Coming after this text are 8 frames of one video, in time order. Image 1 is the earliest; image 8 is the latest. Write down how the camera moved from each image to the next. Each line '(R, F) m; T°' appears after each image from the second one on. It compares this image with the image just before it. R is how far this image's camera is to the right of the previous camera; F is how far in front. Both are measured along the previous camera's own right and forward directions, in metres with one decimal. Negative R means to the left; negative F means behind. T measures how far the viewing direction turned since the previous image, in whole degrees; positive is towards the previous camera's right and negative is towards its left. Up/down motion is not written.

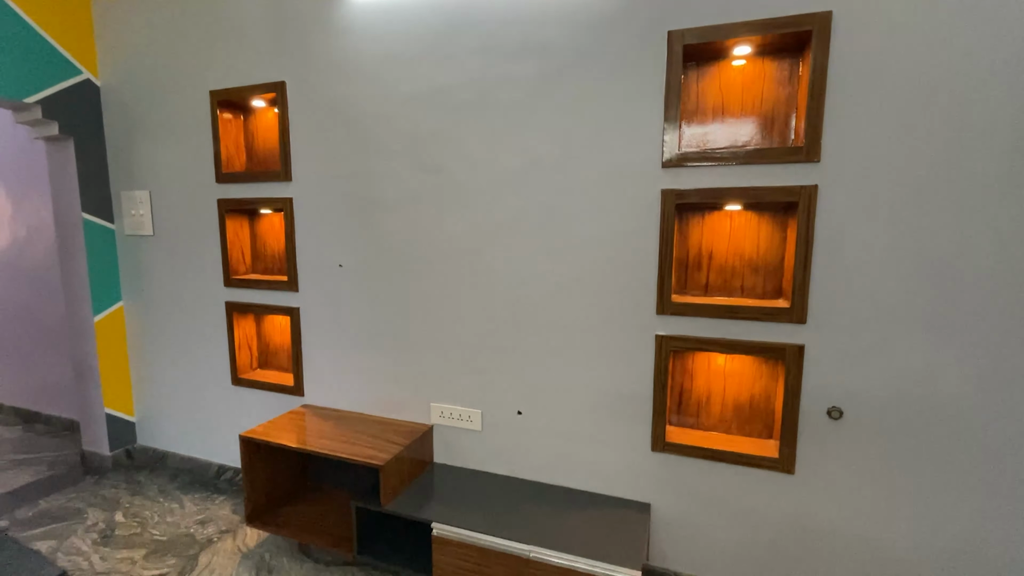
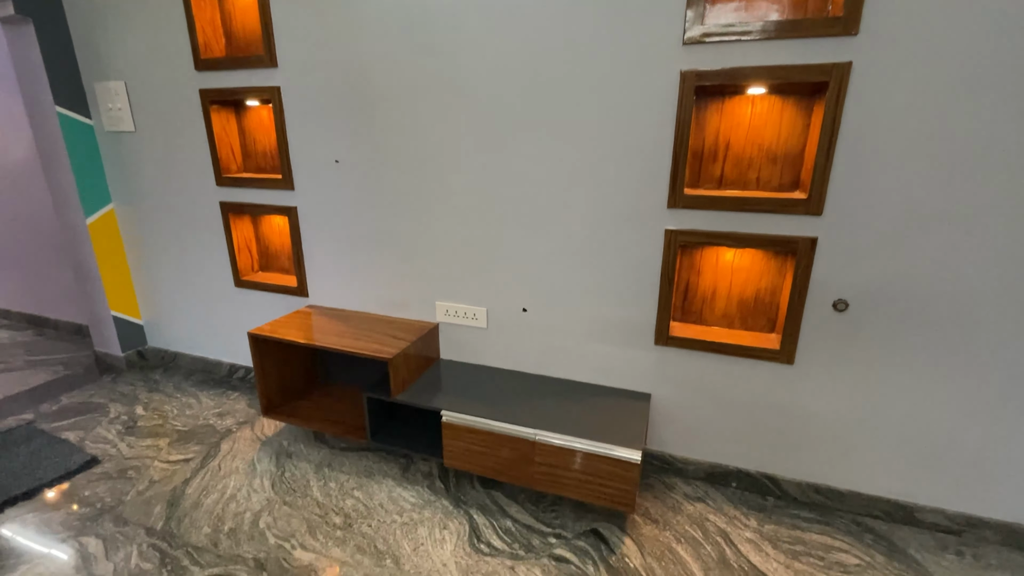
(0.0, 0.0) m; 0°
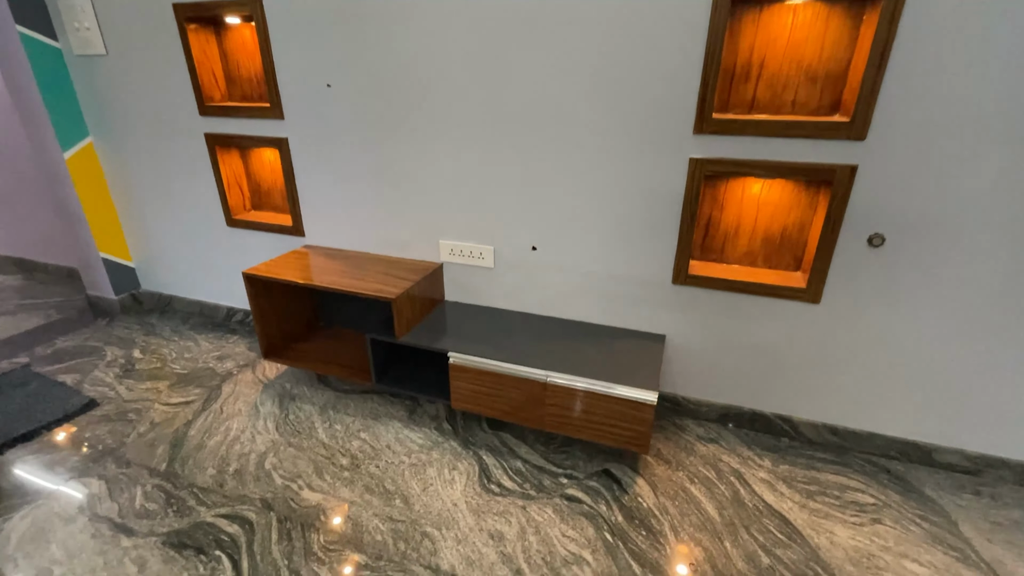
(0.0, +0.1) m; 0°
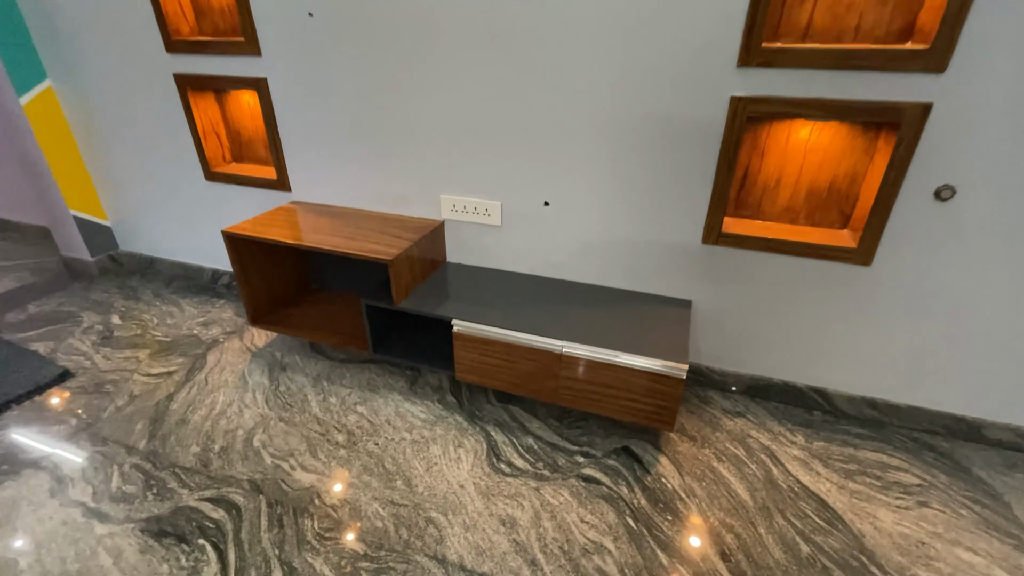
(0.0, +0.2) m; 0°
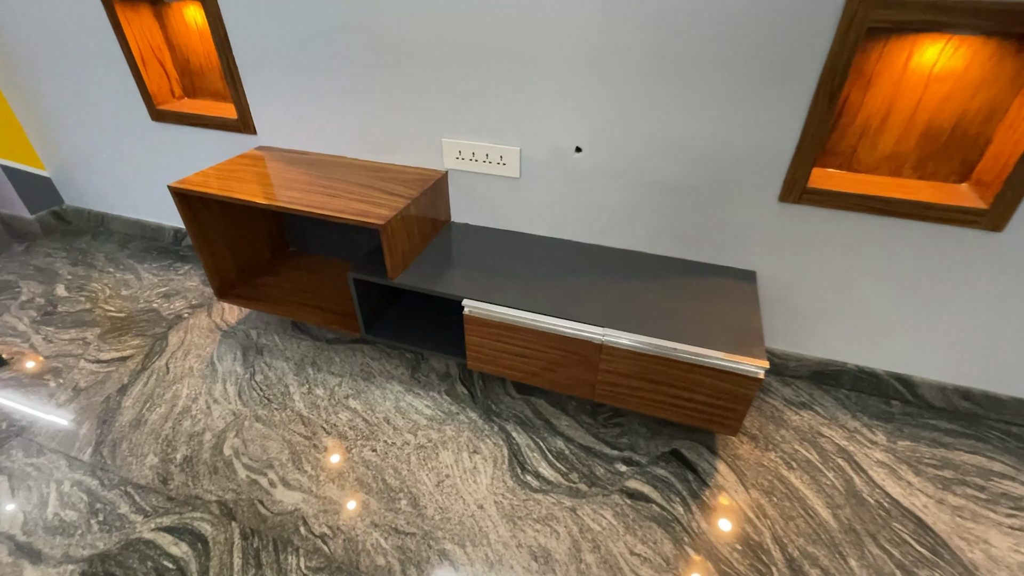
(-0.1, +0.3) m; +1°
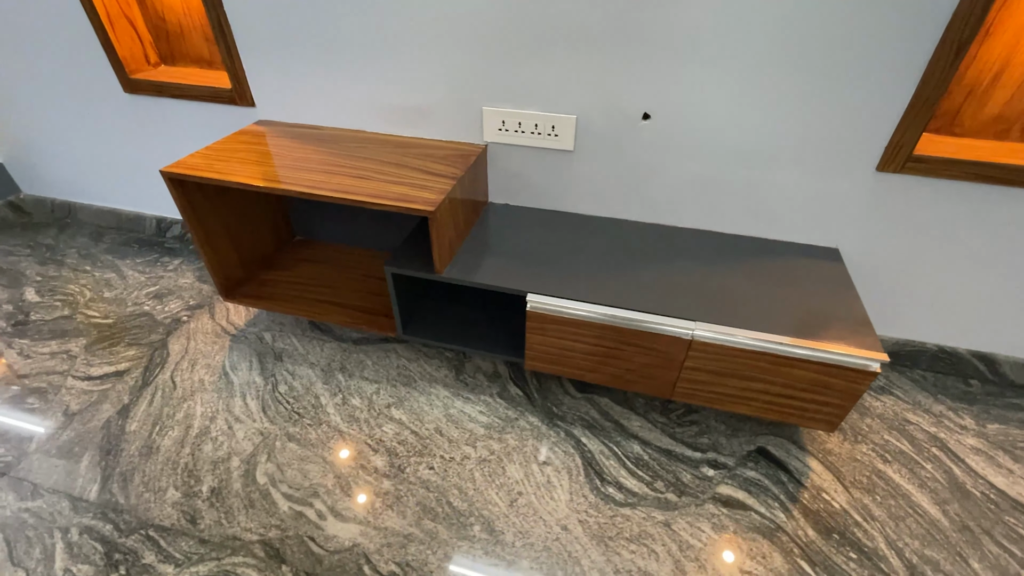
(-0.2, +0.2) m; +3°
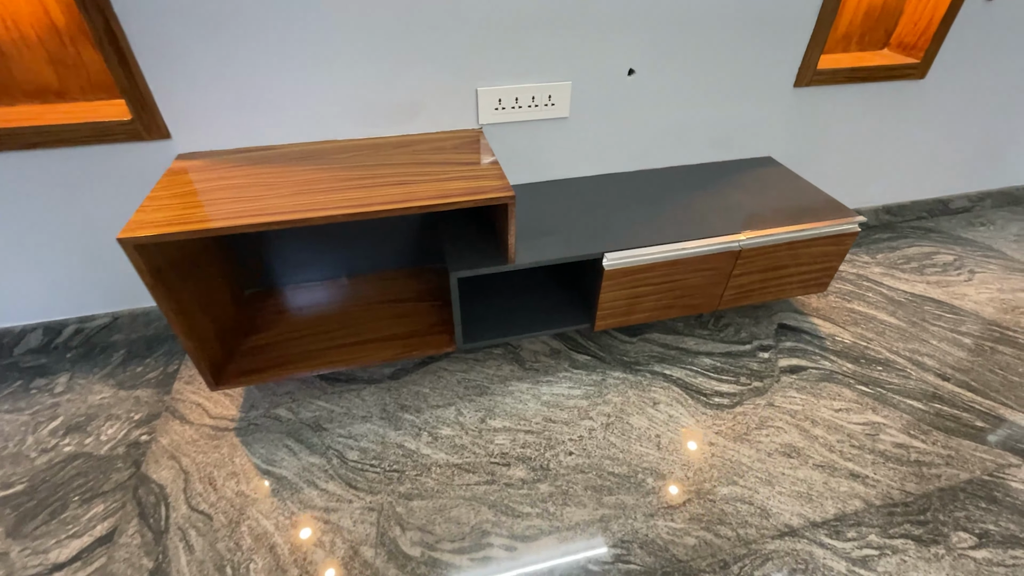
(-0.6, +0.1) m; +22°
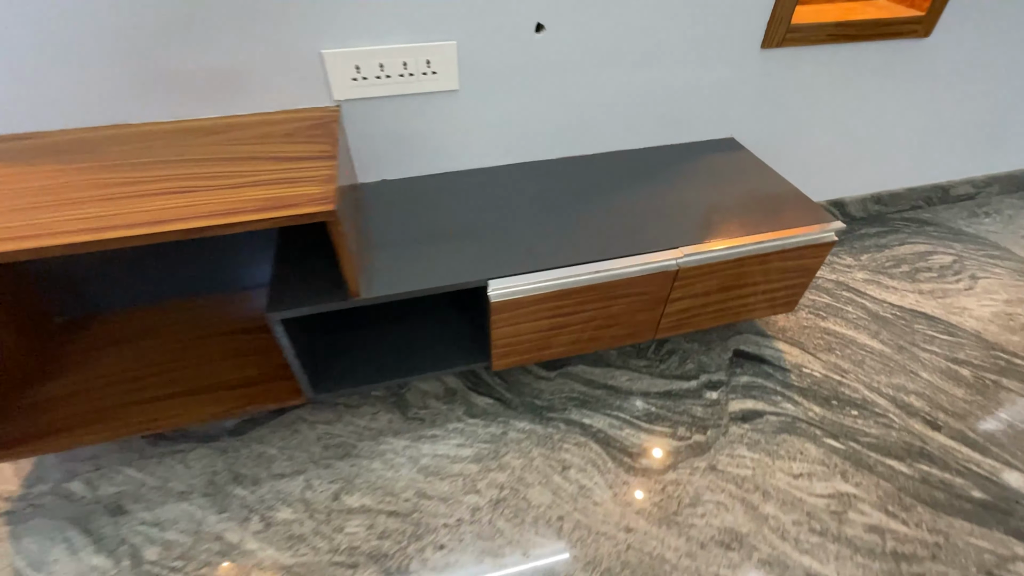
(+0.3, +0.3) m; +1°
